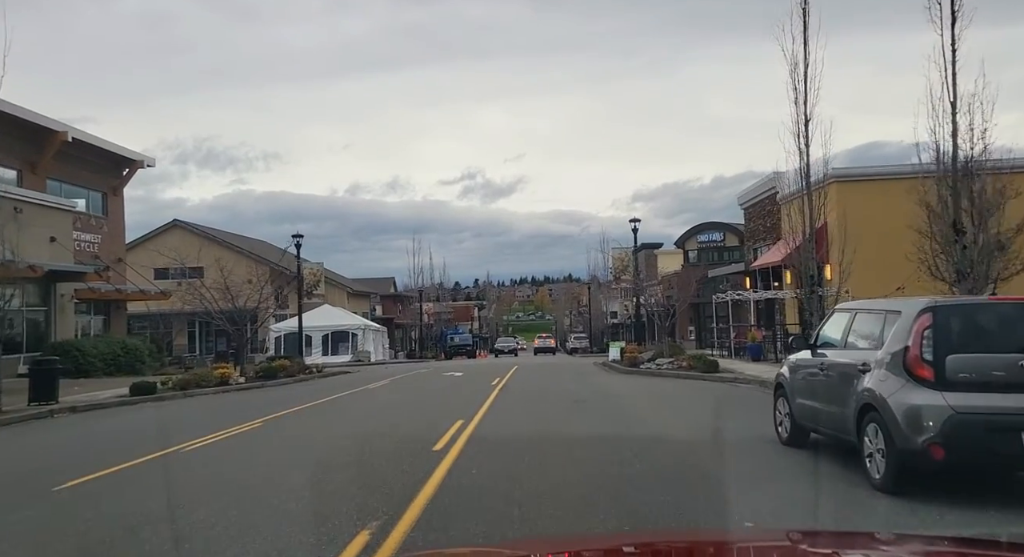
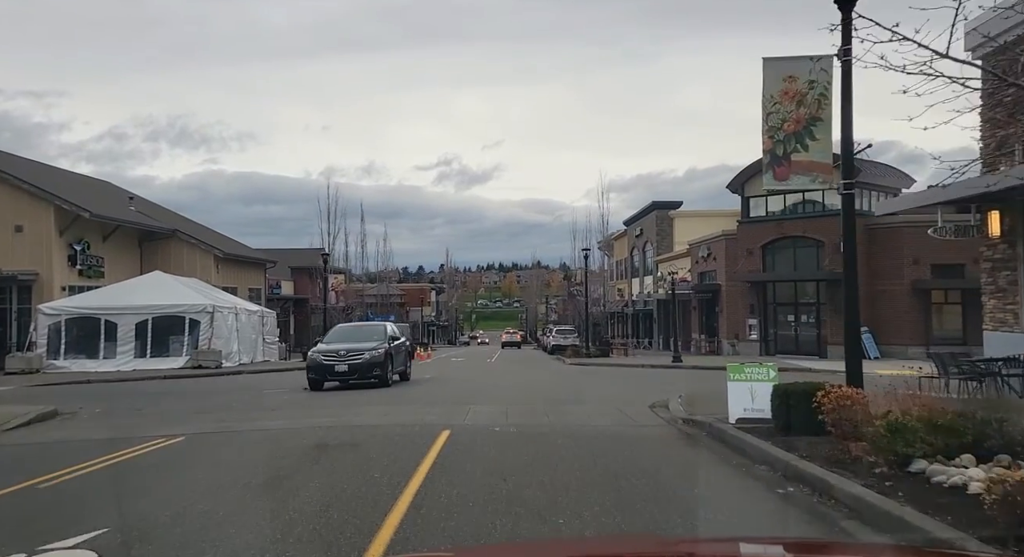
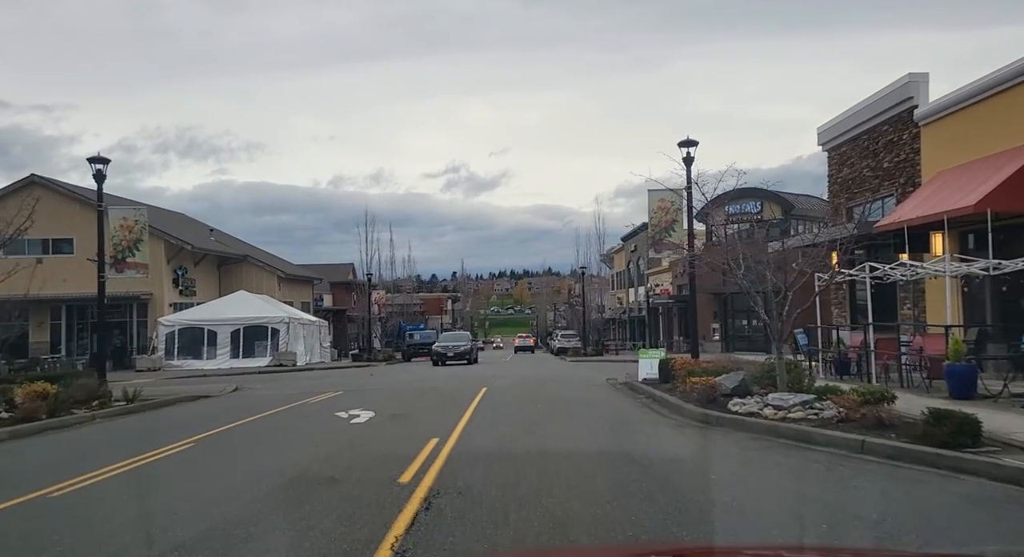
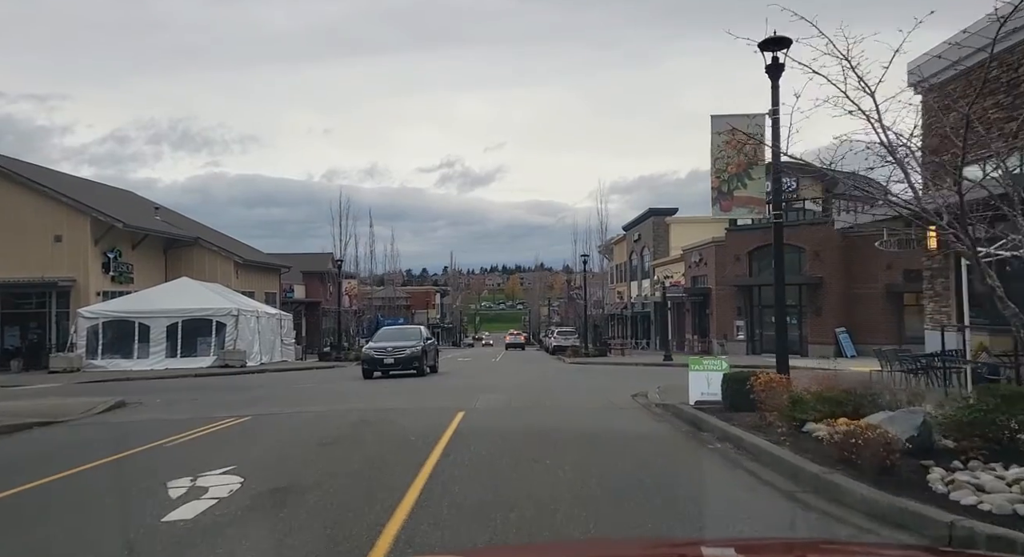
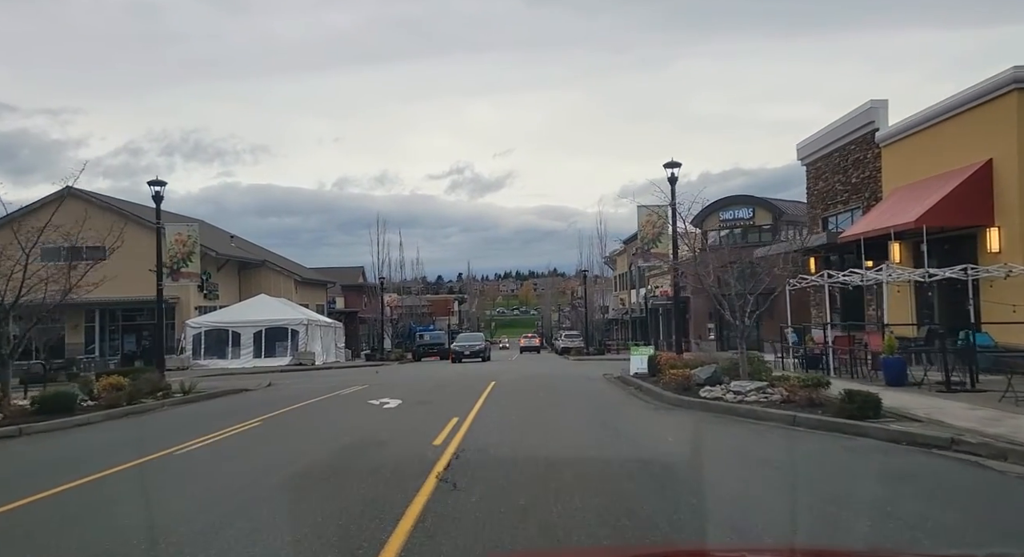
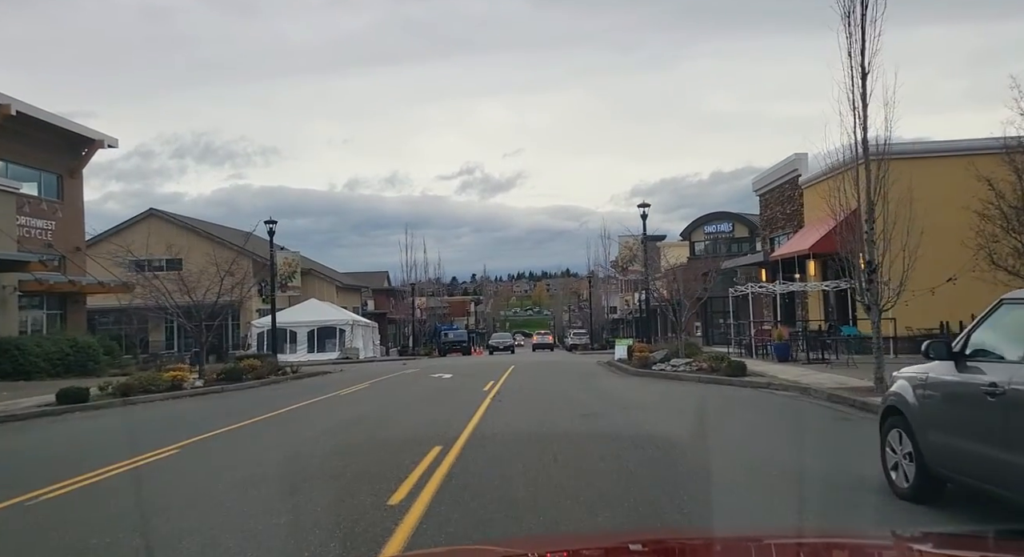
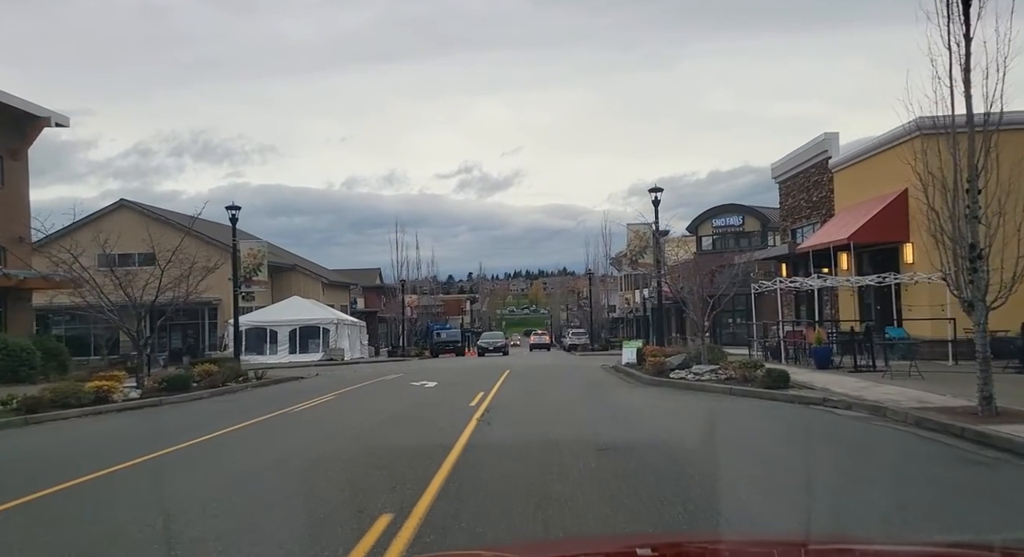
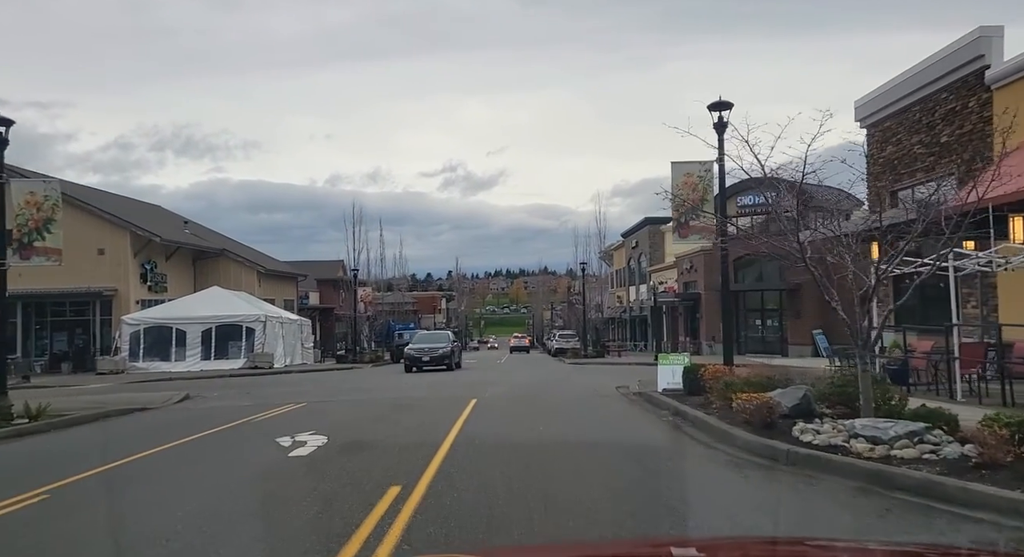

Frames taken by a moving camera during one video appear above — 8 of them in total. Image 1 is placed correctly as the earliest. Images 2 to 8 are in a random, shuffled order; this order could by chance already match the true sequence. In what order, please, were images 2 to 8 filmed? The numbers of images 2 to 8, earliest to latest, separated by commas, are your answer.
6, 7, 5, 3, 8, 4, 2
